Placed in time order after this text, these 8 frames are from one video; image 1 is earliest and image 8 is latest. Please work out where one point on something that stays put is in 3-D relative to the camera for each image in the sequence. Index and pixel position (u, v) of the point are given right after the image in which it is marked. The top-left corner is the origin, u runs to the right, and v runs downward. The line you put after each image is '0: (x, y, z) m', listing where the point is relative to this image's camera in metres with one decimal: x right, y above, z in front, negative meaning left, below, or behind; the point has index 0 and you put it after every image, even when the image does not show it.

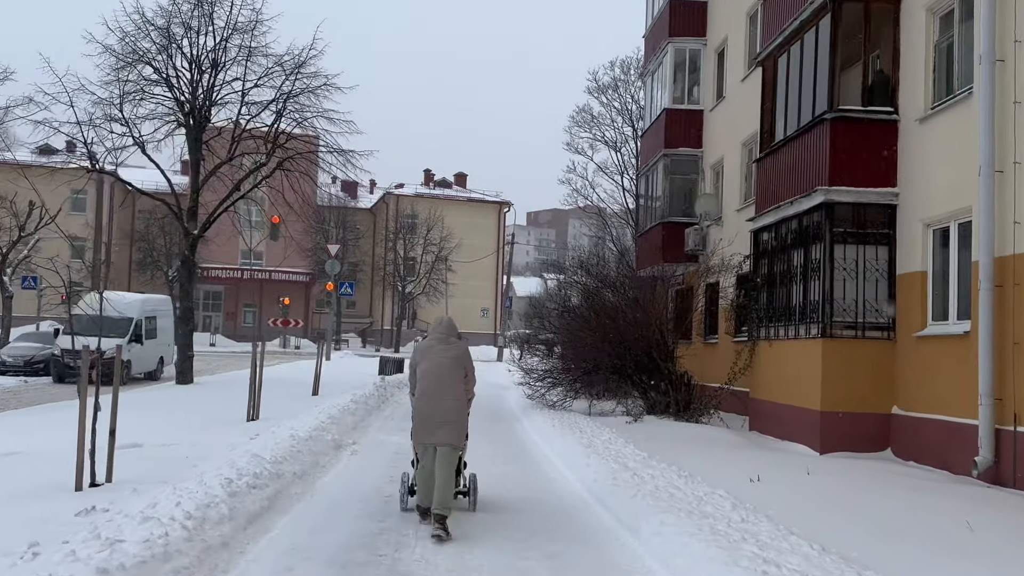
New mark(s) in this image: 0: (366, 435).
0: (-1.9, -1.9, +11.7) m
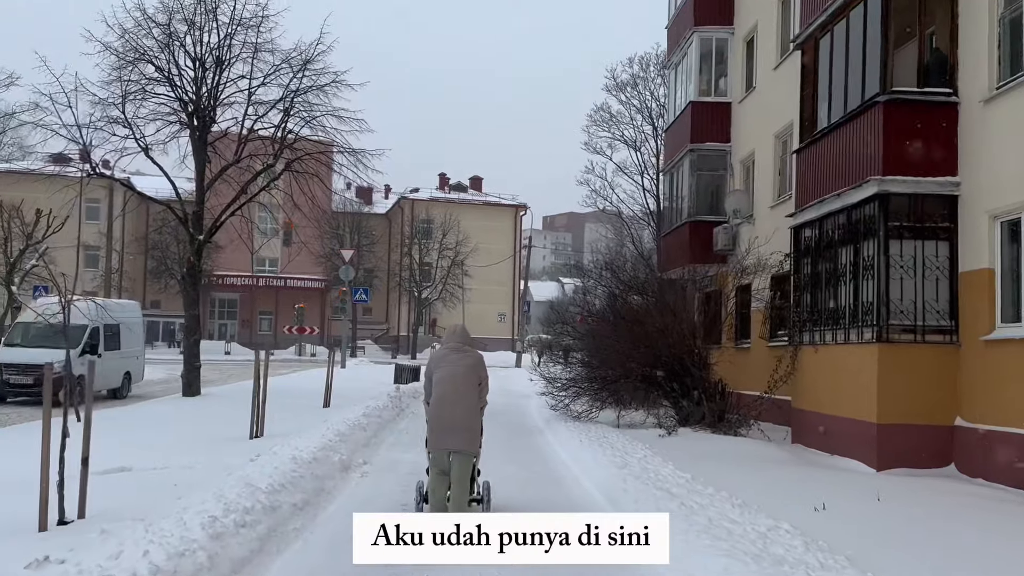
0: (-1.6, -1.9, +10.7) m
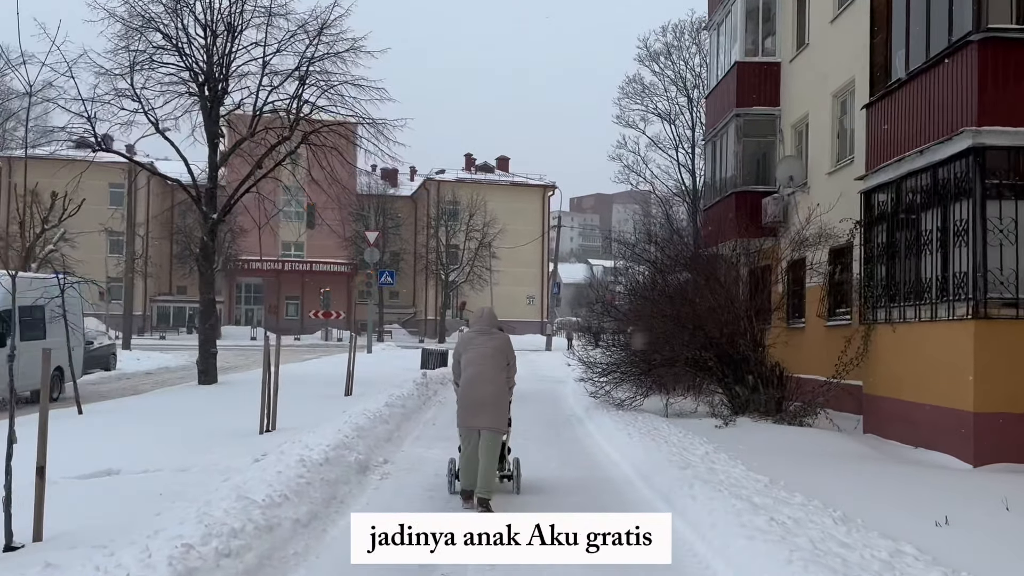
0: (-1.2, -1.7, +9.6) m
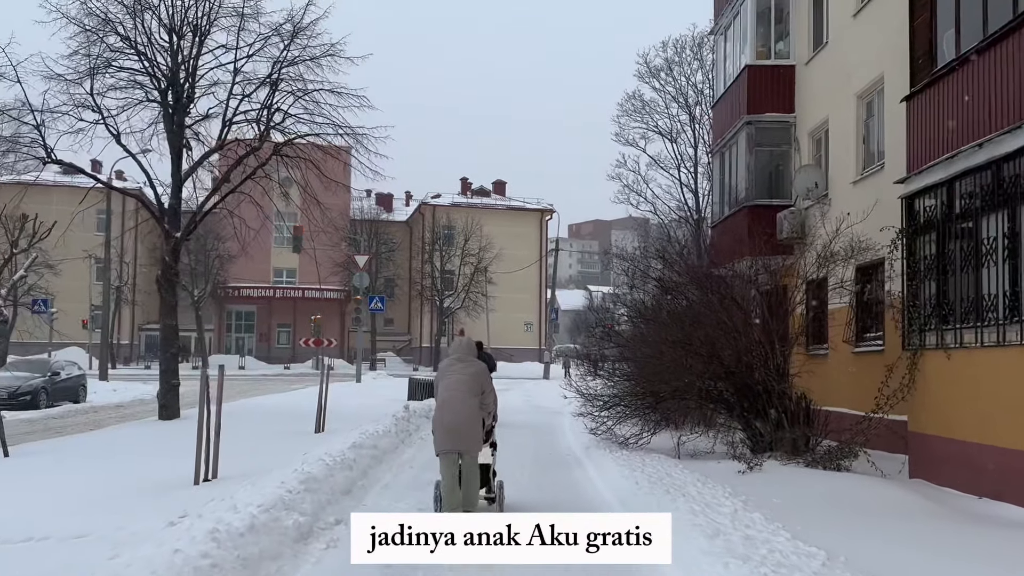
0: (-1.3, -1.9, +7.9) m
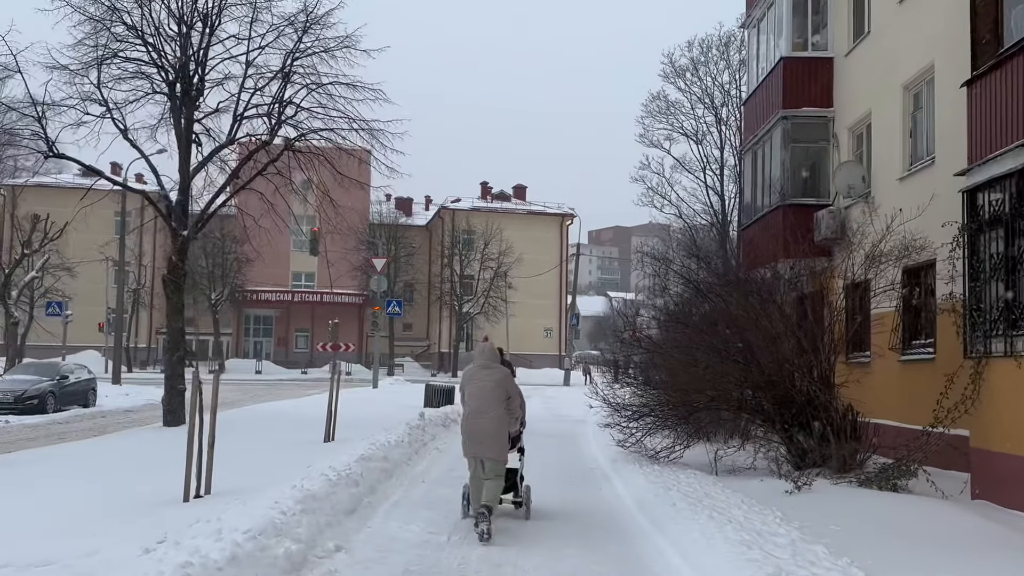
0: (-1.1, -1.8, +7.1) m
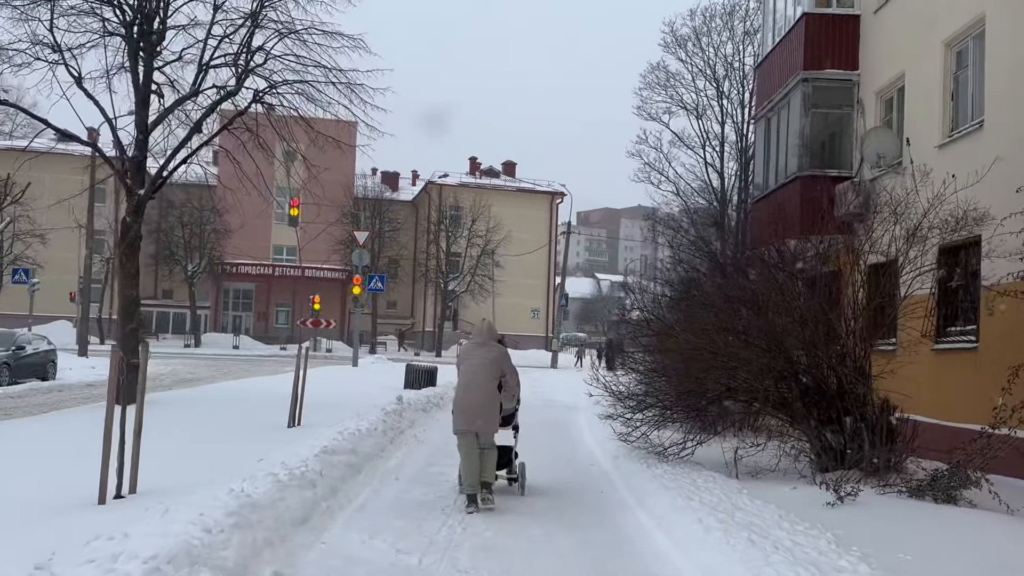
0: (-1.2, -1.6, +5.8) m
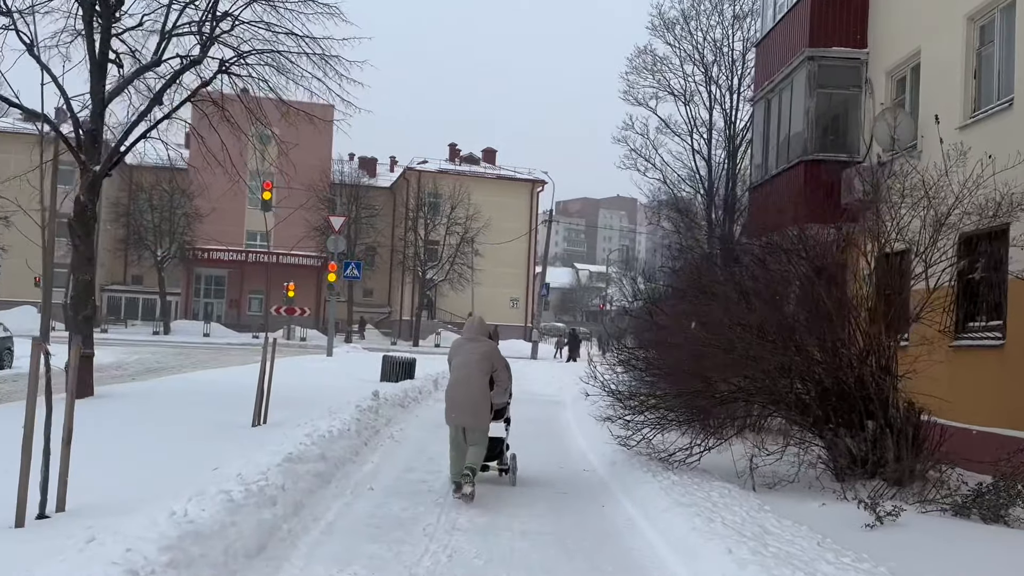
0: (-1.2, -1.5, +4.8) m
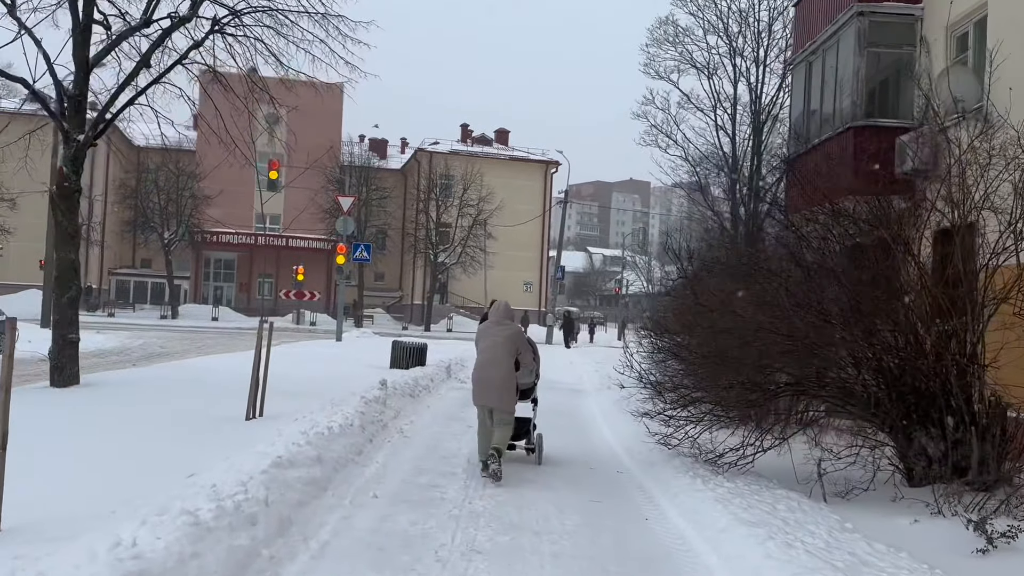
0: (-1.1, -1.4, +3.7) m
